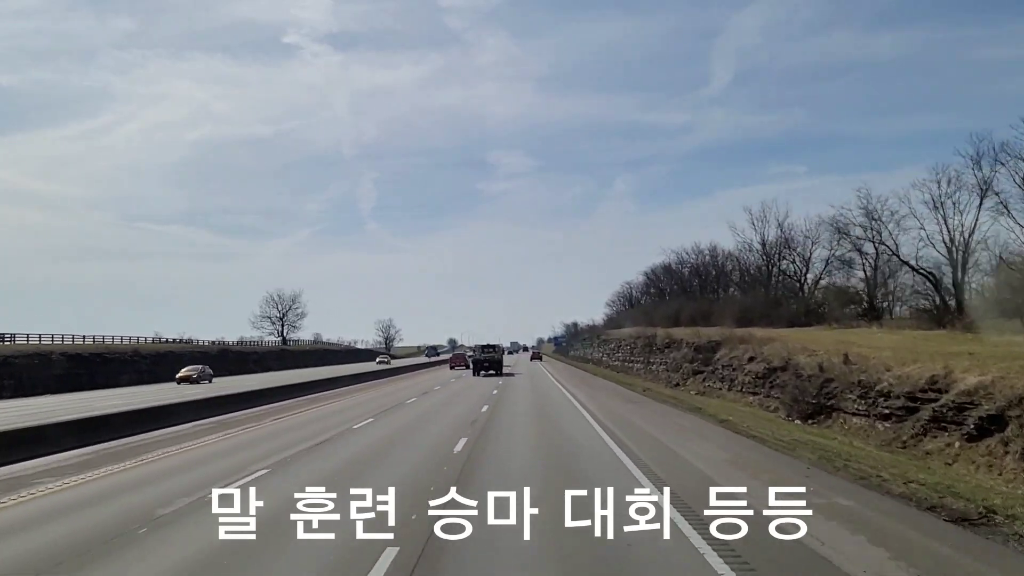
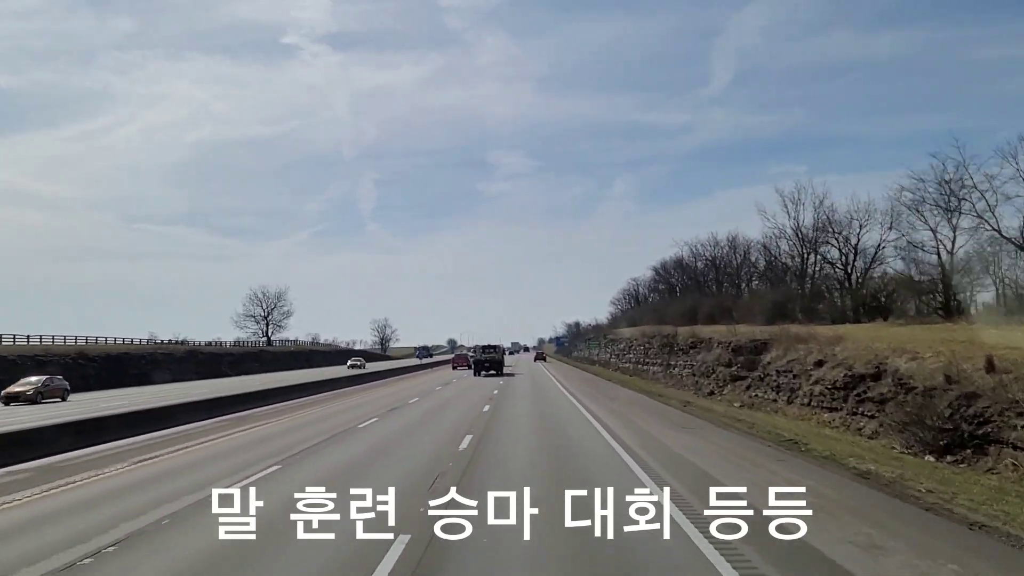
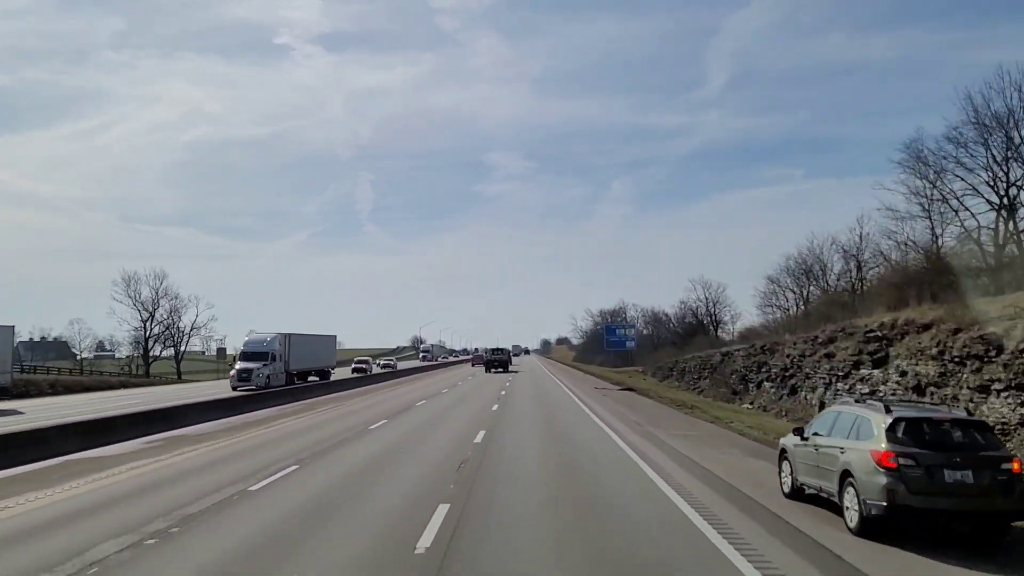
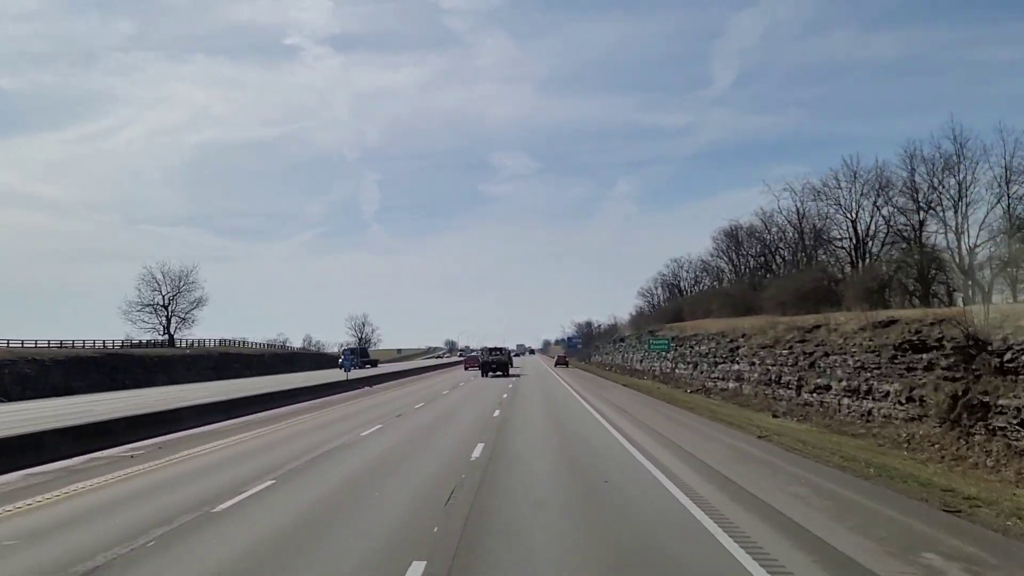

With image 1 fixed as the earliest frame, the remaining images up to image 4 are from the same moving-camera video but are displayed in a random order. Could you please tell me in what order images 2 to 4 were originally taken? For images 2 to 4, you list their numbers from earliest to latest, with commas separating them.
2, 4, 3
